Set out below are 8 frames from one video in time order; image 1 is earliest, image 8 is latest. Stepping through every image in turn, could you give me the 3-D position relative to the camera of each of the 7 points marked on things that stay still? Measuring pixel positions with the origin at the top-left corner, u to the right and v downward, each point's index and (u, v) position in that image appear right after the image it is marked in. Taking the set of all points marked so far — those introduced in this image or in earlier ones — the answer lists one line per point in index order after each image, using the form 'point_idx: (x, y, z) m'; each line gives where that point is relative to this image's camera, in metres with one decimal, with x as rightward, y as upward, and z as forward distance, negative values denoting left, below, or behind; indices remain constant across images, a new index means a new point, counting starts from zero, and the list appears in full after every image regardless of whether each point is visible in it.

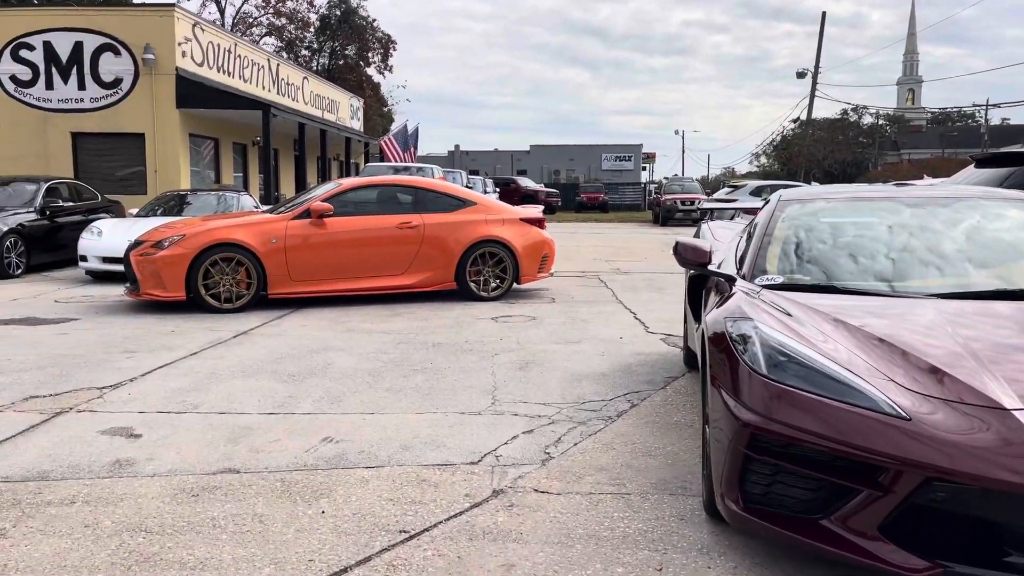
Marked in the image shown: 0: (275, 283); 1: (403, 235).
0: (-2.5, +0.1, +8.9) m
1: (-1.2, +0.6, +9.2) m
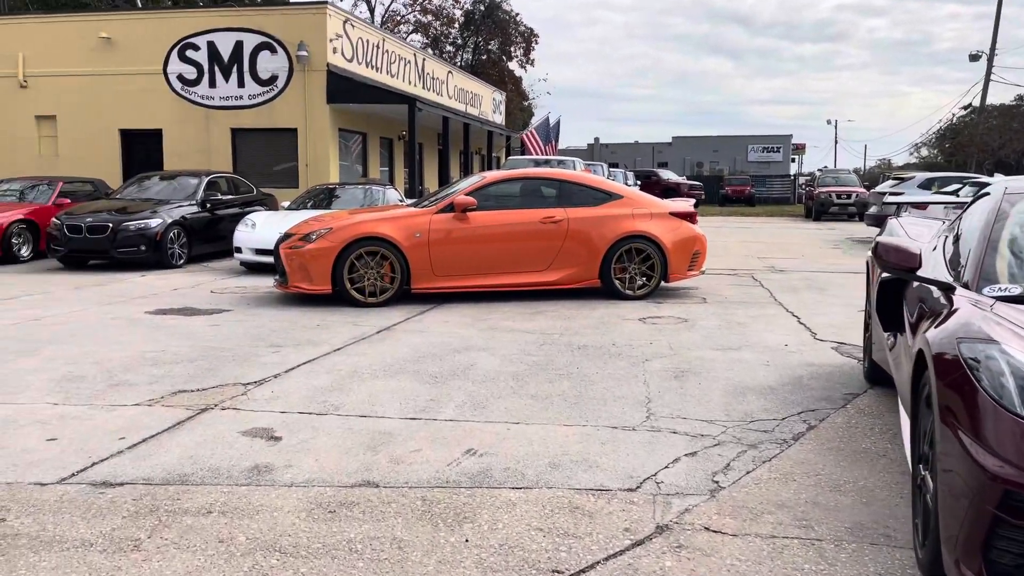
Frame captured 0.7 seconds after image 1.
0: (-1.0, +0.1, +8.7) m
1: (+0.4, +0.6, +8.9) m
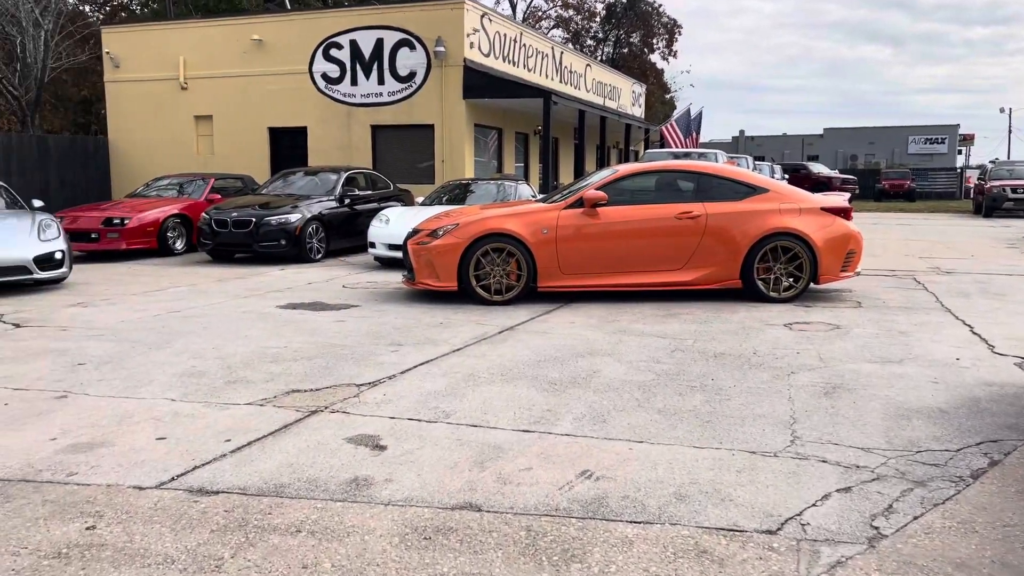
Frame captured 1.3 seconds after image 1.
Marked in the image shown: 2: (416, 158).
0: (+0.3, +0.1, +8.4) m
1: (+1.7, +0.6, +8.3) m
2: (-2.0, +2.7, +17.6) m
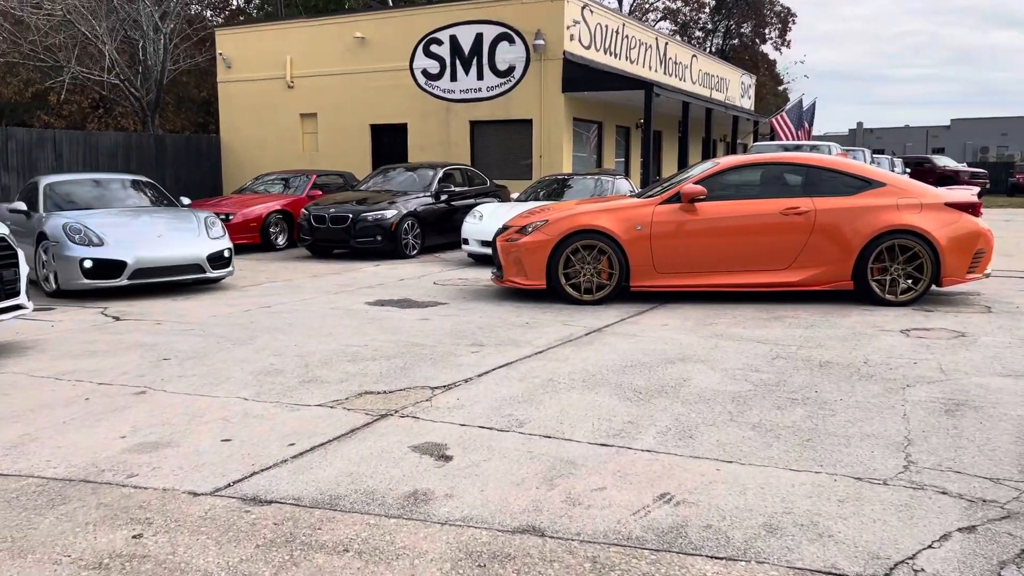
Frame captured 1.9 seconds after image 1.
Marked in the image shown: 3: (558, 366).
0: (+1.2, +0.1, +8.0) m
1: (+2.6, +0.6, +7.8) m
2: (0.0, +2.8, +17.4) m
3: (+0.3, -0.5, +5.3) m
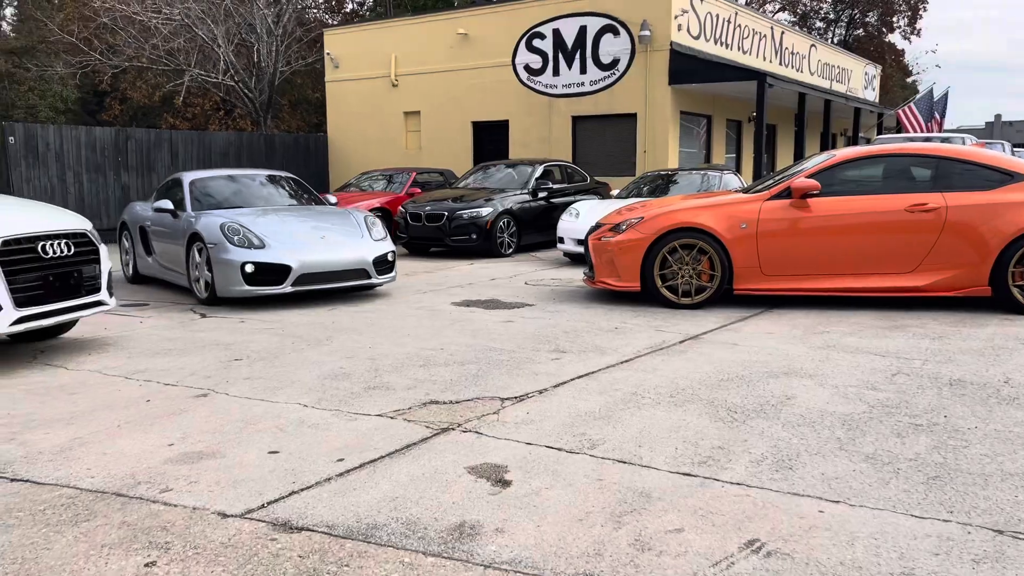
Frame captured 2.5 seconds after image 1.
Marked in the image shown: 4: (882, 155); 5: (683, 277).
0: (+2.0, +0.1, +7.4) m
1: (+3.4, +0.6, +7.0) m
2: (+2.1, +2.8, +16.8) m
3: (+0.8, -0.5, +4.8) m
4: (+3.2, +1.2, +7.3) m
5: (+1.5, +0.1, +7.5) m
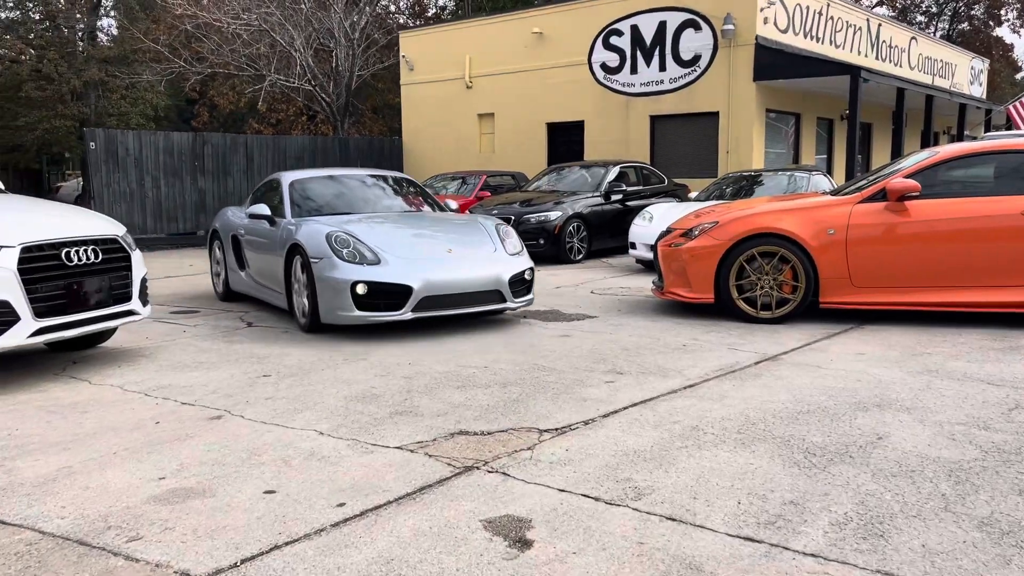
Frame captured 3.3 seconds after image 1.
0: (+2.5, 0.0, +6.6) m
1: (+3.8, +0.5, +6.1) m
2: (+3.6, +2.7, +16.0) m
3: (+1.0, -0.6, +4.2) m
4: (+3.7, +1.0, +6.4) m
5: (+2.0, 0.0, +6.8) m
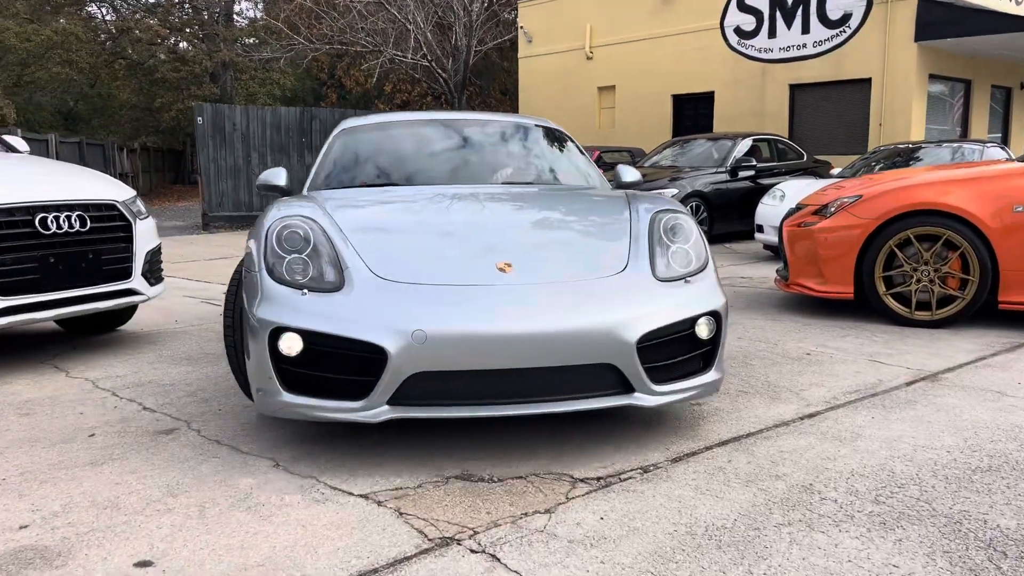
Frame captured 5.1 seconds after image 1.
0: (+3.0, 0.0, +5.0) m
1: (+4.2, +0.4, +4.3) m
2: (+5.6, +2.8, +14.1) m
3: (+1.1, -0.6, +2.9) m
4: (+4.1, +1.0, +4.6) m
5: (+2.6, 0.0, +5.3) m
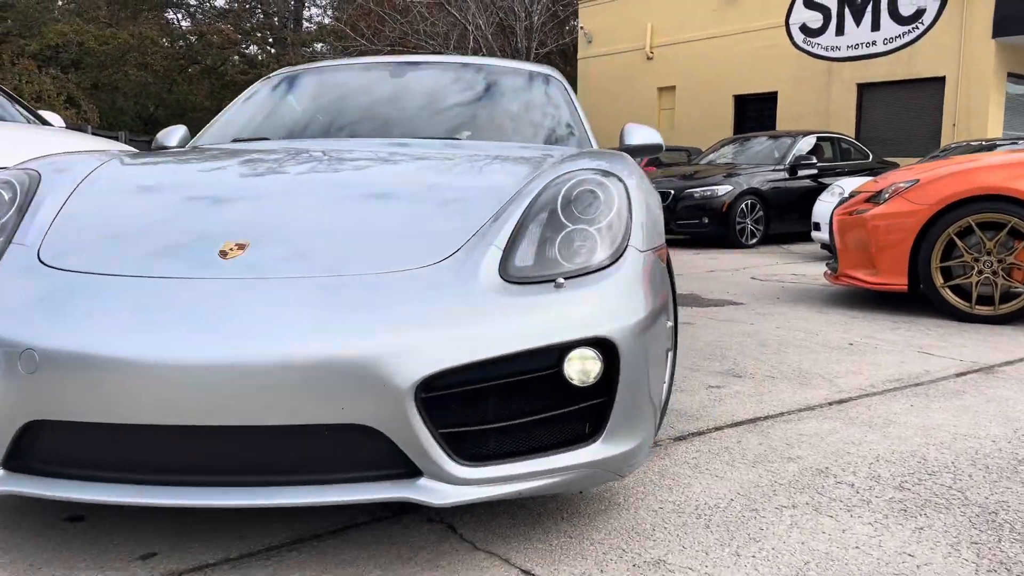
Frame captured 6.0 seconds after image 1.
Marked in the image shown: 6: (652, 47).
0: (+3.1, +0.1, +4.5) m
1: (+4.3, +0.5, +3.7) m
2: (+6.5, +2.7, +13.4) m
3: (+1.1, -0.5, +2.6) m
4: (+4.3, +1.1, +4.0) m
5: (+2.7, +0.1, +4.8) m
6: (+2.9, +5.0, +17.5) m
